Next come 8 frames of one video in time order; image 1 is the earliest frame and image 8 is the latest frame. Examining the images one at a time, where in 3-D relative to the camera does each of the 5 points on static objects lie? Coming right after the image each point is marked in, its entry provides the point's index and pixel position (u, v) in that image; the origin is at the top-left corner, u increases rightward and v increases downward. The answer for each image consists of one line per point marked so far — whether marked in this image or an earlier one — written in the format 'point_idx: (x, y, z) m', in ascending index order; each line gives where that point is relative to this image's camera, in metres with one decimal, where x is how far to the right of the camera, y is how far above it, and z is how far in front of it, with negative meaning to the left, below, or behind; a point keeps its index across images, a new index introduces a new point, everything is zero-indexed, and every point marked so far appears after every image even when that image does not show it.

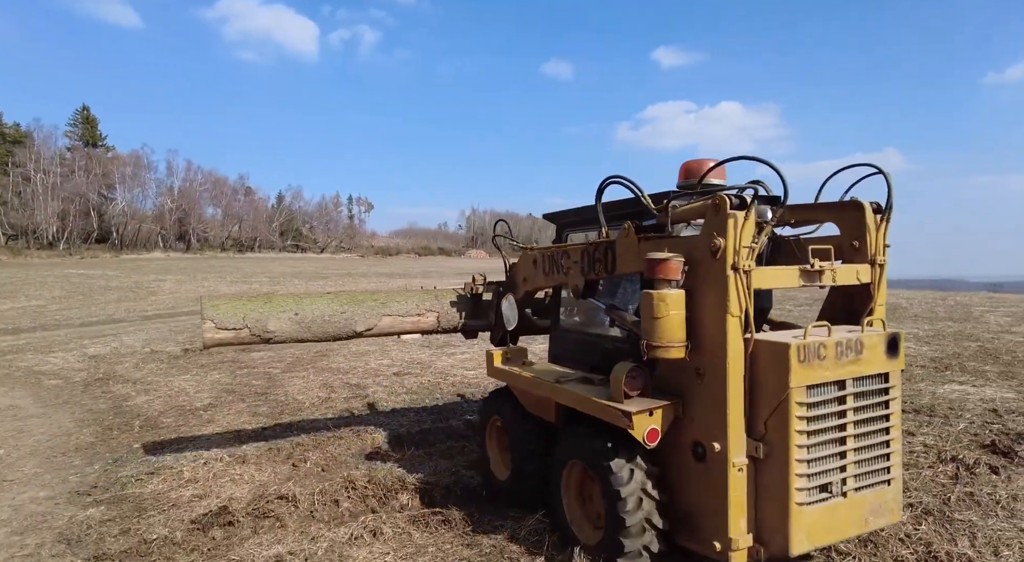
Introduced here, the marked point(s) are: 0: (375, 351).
0: (-2.4, -1.3, +10.2) m
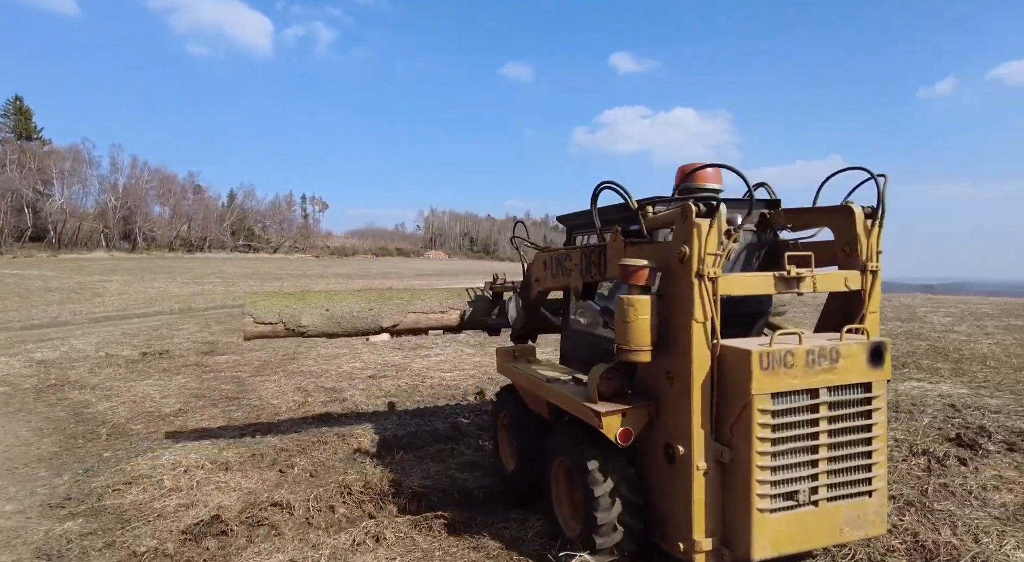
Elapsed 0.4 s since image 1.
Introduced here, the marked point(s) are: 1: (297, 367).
0: (-2.8, -1.3, +10.1) m
1: (-3.2, -1.3, +8.8) m
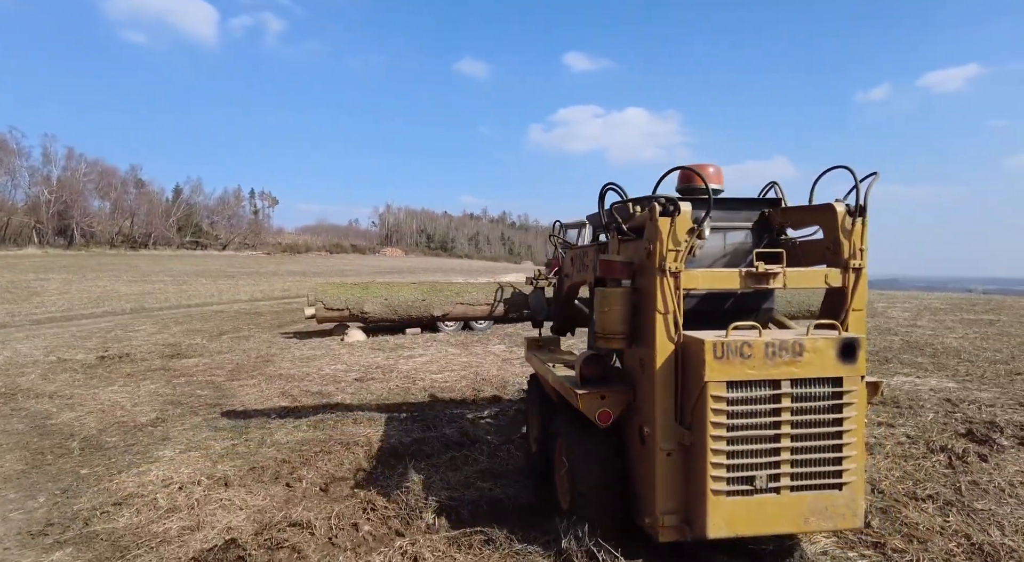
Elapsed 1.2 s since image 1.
0: (-3.1, -1.3, +9.7) m
1: (-3.4, -1.3, +8.4) m
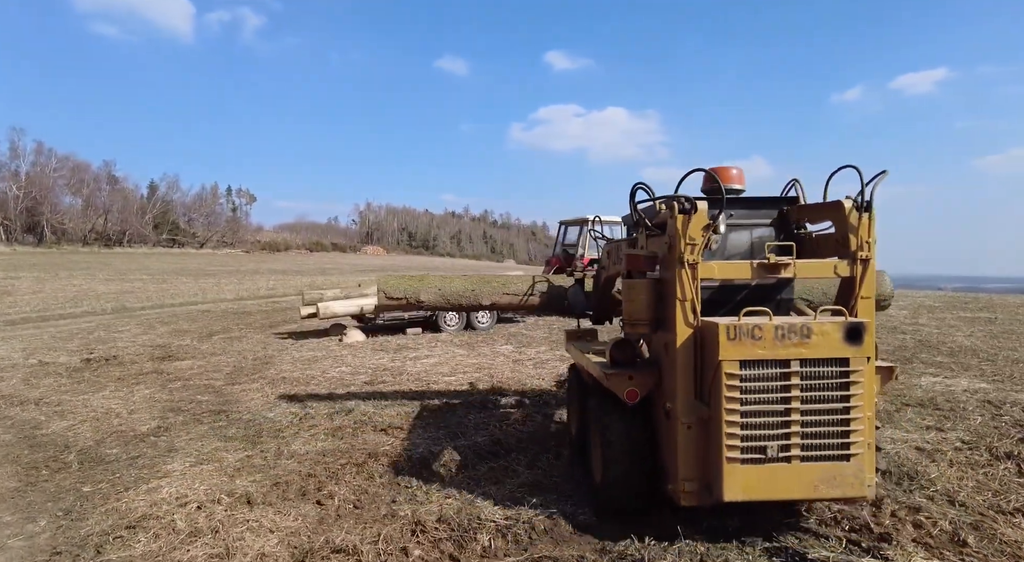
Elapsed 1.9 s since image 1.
0: (-3.0, -1.2, +9.2) m
1: (-3.2, -1.3, +8.0) m
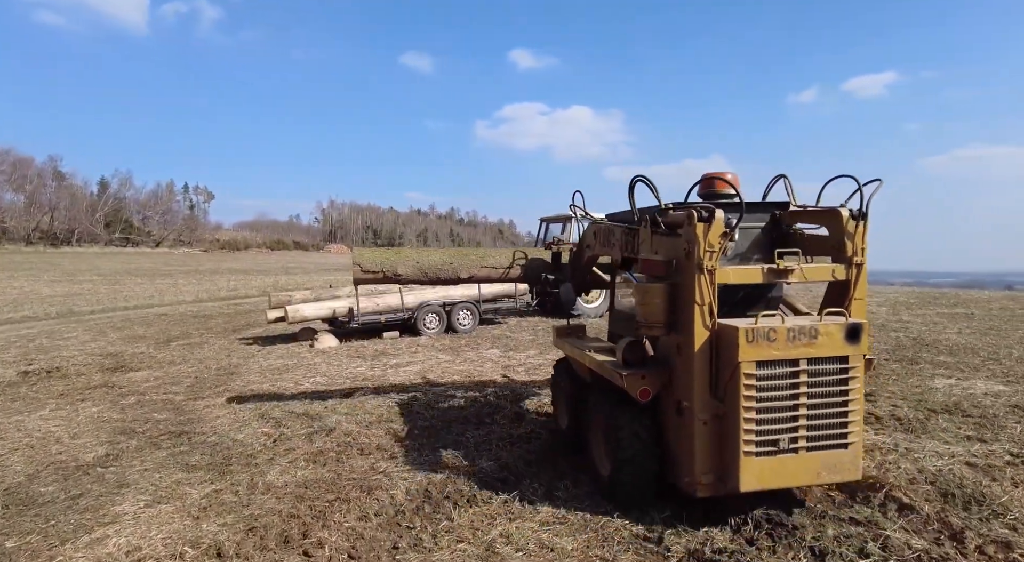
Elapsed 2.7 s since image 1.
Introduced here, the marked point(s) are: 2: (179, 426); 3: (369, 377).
0: (-3.1, -1.3, +8.5) m
1: (-3.3, -1.3, +7.2) m
2: (-3.1, -1.4, +5.5) m
3: (-1.9, -1.2, +7.6) m
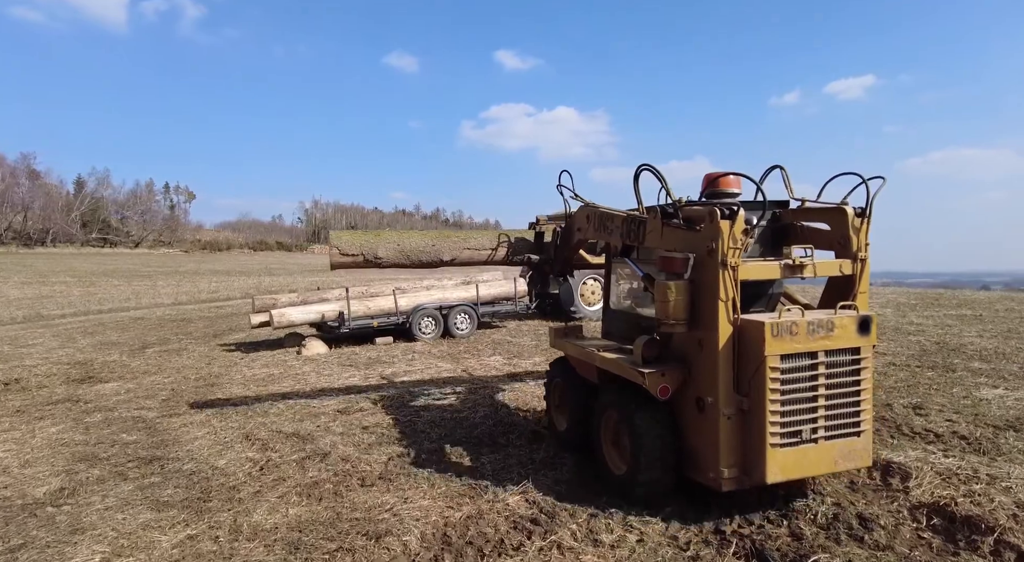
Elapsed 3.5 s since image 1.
0: (-3.1, -1.3, +7.8) m
1: (-3.2, -1.3, +6.5) m
2: (-3.0, -1.4, +4.8) m
3: (-1.8, -1.3, +6.9) m
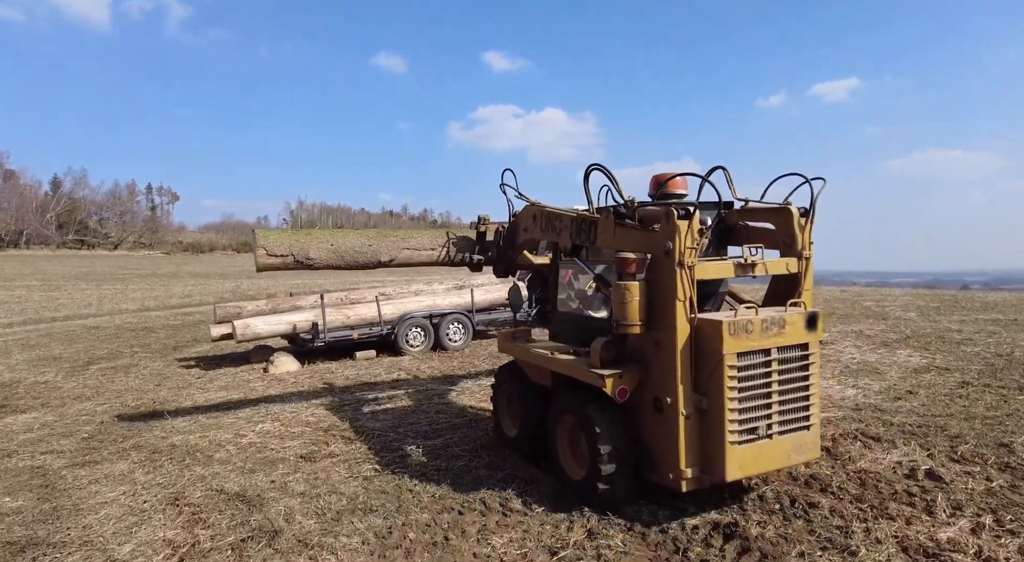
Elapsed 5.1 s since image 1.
0: (-3.0, -1.4, +6.5) m
1: (-3.1, -1.4, +5.2) m
2: (-2.9, -1.5, +3.5) m
3: (-1.7, -1.3, +5.6) m
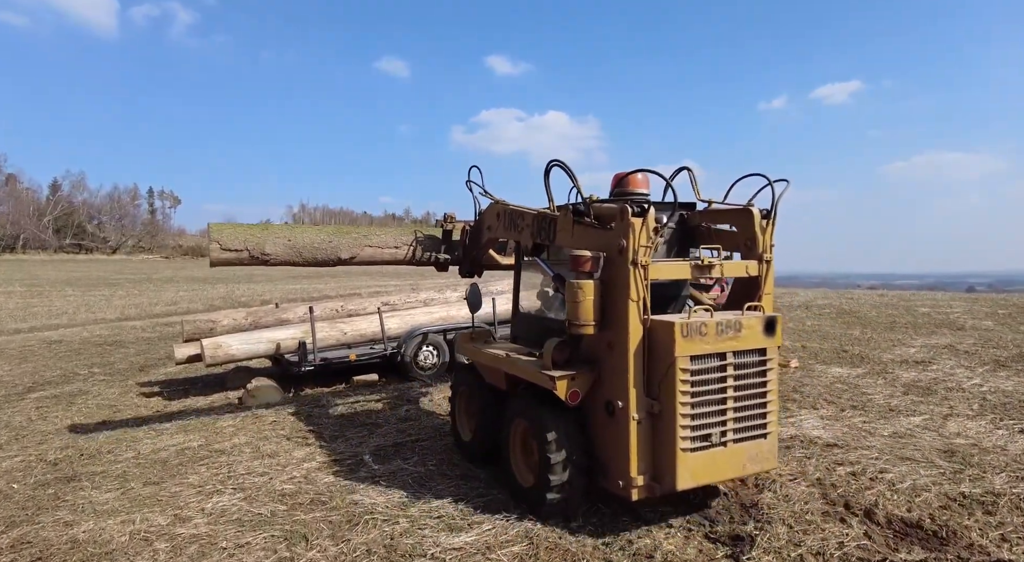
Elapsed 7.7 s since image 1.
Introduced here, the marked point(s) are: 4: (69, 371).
0: (-2.6, -1.5, +4.8) m
1: (-2.7, -1.5, +3.5) m
2: (-2.5, -1.5, +1.8) m
3: (-1.3, -1.4, +3.9) m
4: (-6.9, -1.3, +9.1) m
